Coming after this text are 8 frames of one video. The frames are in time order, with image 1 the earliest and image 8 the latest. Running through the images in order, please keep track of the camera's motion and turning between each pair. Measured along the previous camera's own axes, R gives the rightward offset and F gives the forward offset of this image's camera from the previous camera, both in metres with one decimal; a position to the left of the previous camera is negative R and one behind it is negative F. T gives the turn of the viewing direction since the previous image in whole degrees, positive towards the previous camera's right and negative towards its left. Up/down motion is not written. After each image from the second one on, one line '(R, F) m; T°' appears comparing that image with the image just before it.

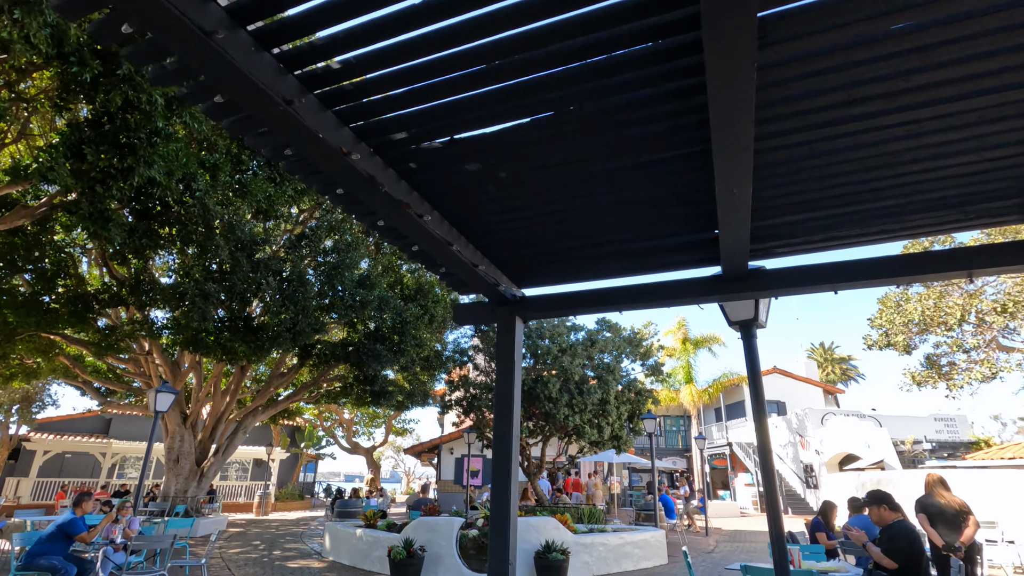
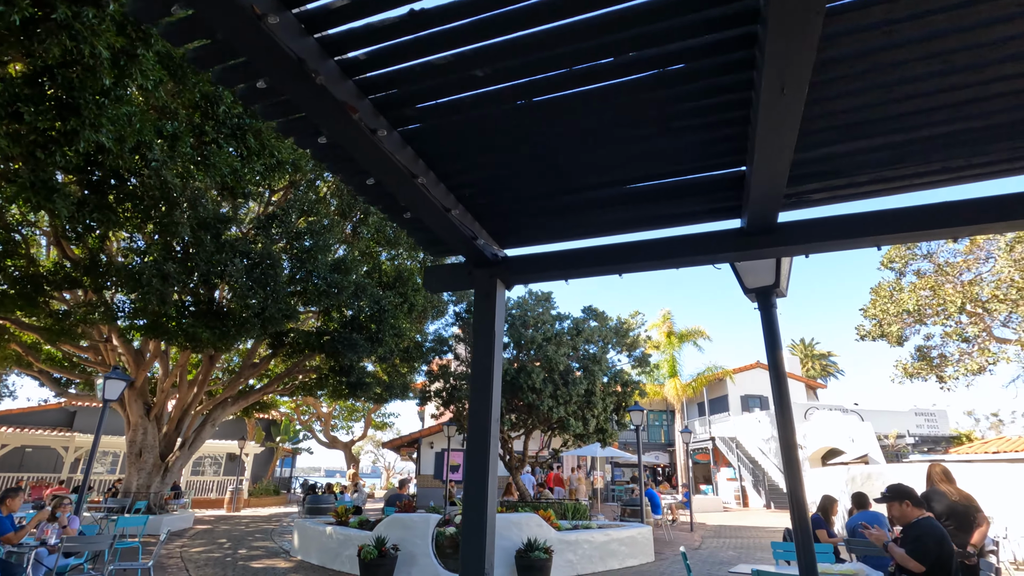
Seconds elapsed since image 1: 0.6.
(0.0, +0.6) m; +2°
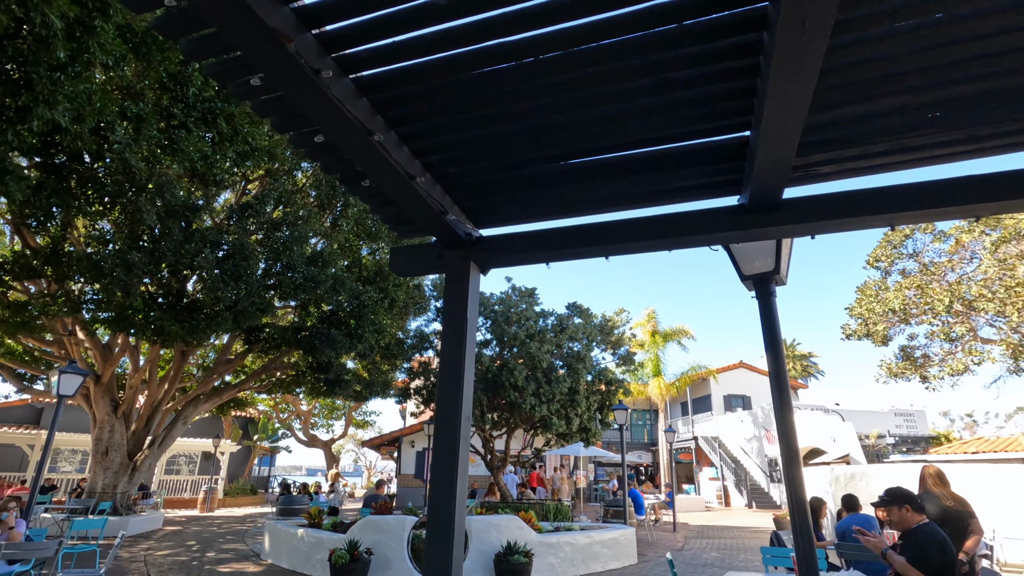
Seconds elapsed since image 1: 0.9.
(+0.1, +0.3) m; +2°
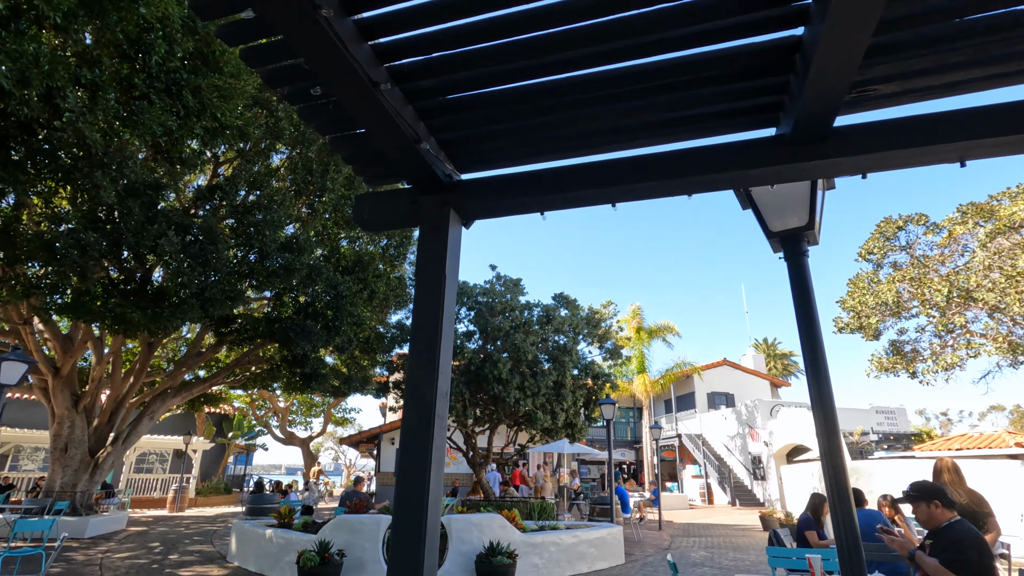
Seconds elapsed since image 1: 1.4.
(0.0, +0.5) m; +2°
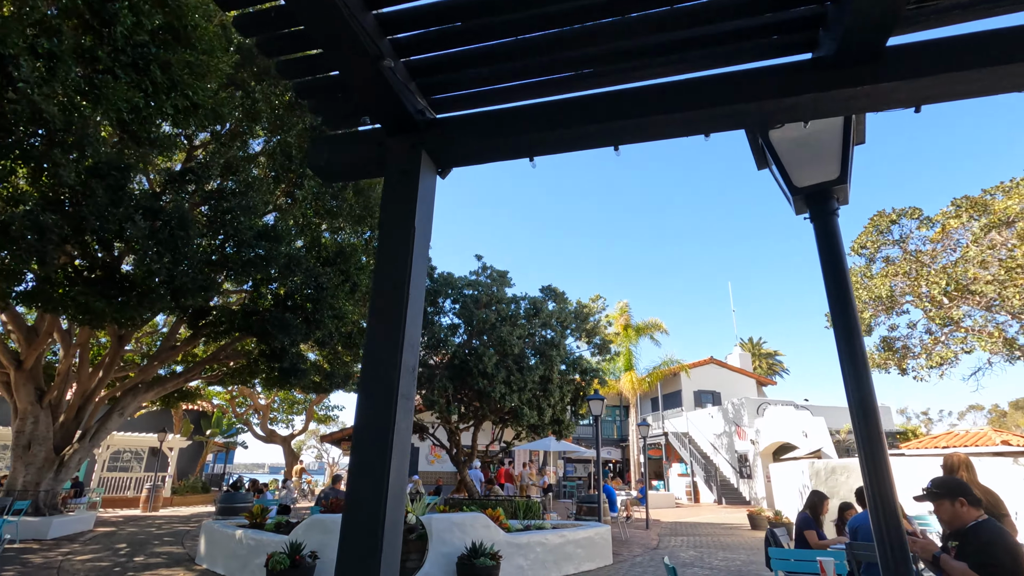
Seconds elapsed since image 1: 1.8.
(0.0, +0.4) m; +1°
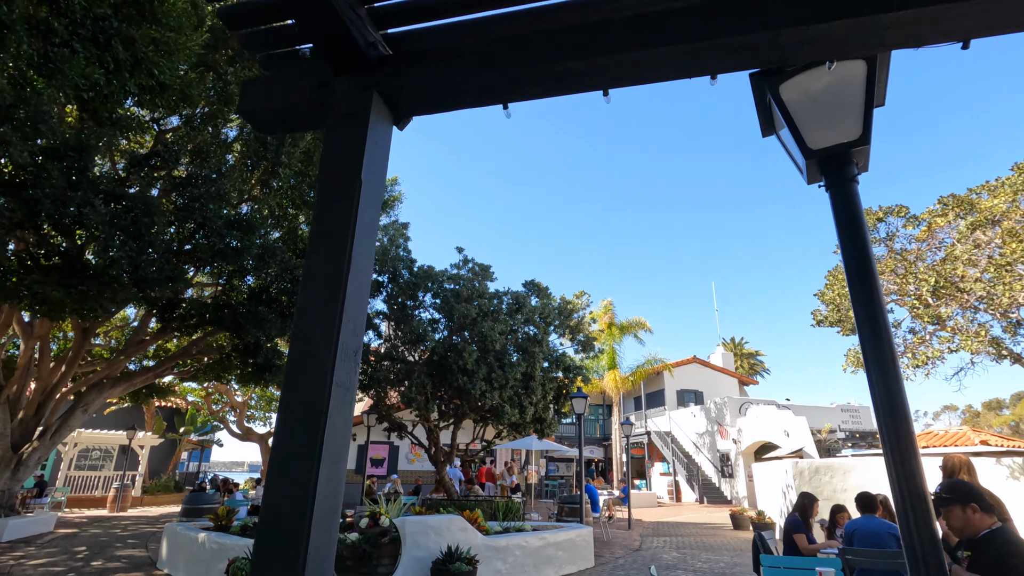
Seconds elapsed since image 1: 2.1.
(+0.1, +0.3) m; +2°
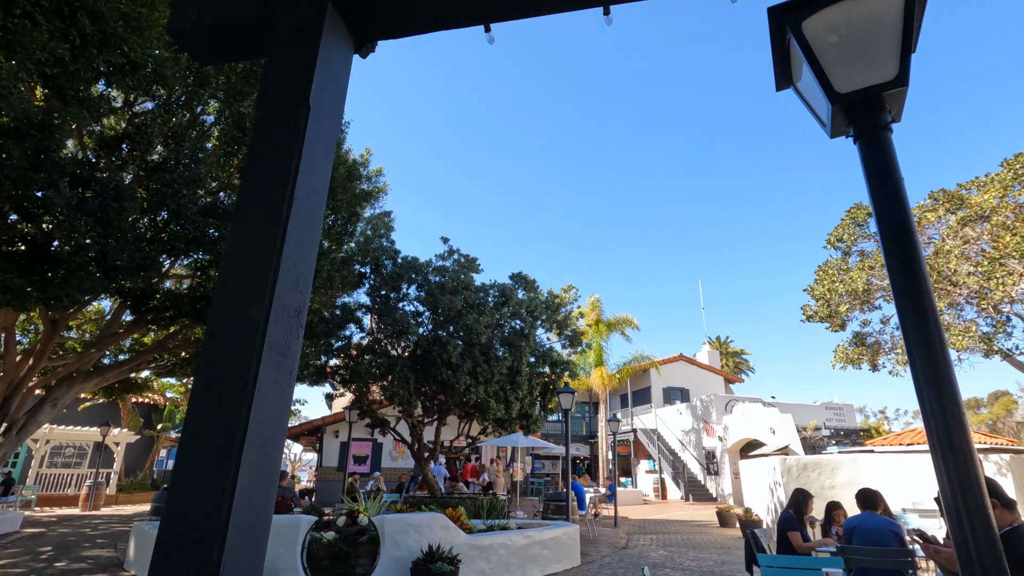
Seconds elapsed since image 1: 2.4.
(0.0, +0.3) m; +1°
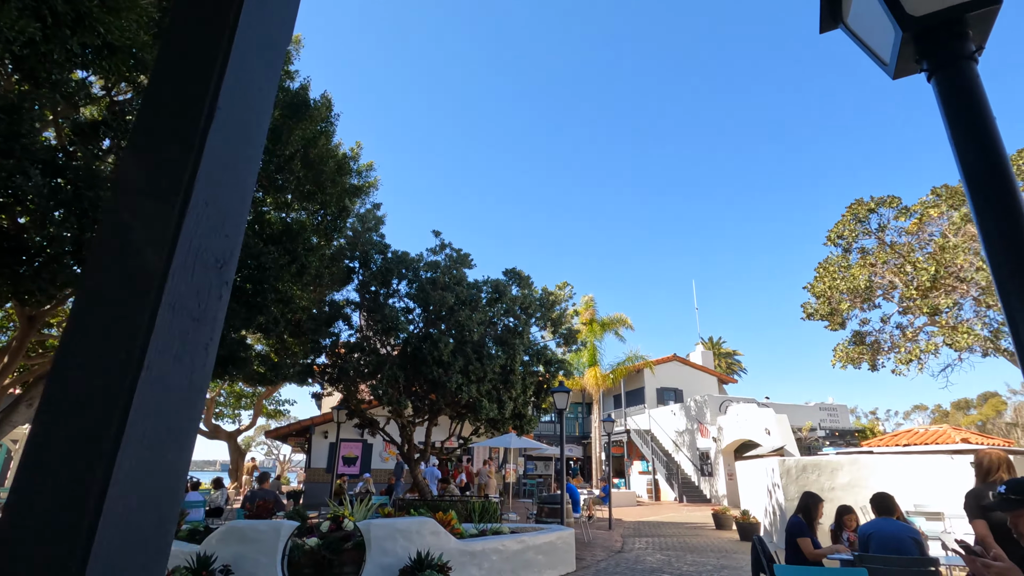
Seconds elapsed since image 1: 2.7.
(0.0, +0.3) m; +1°
